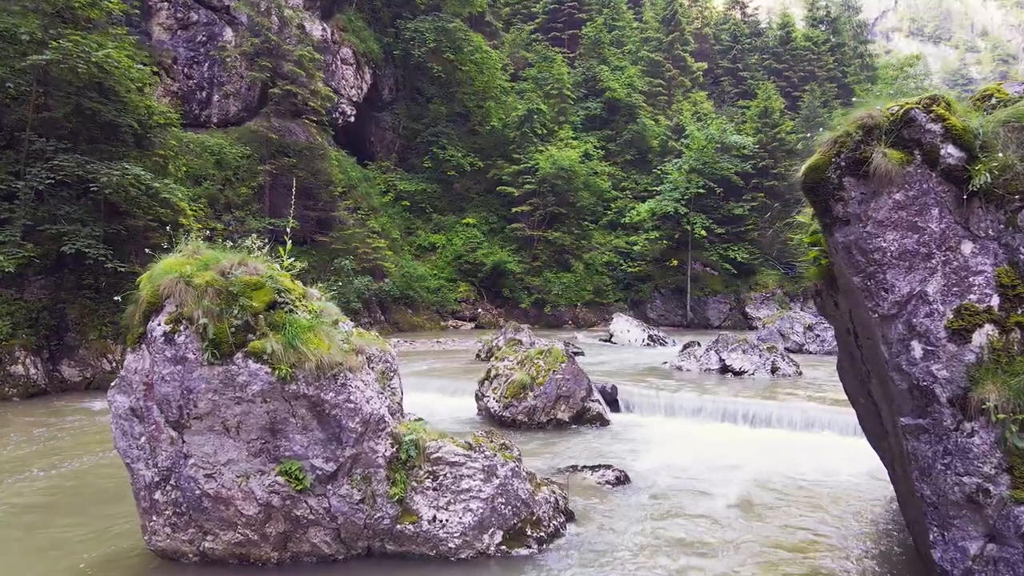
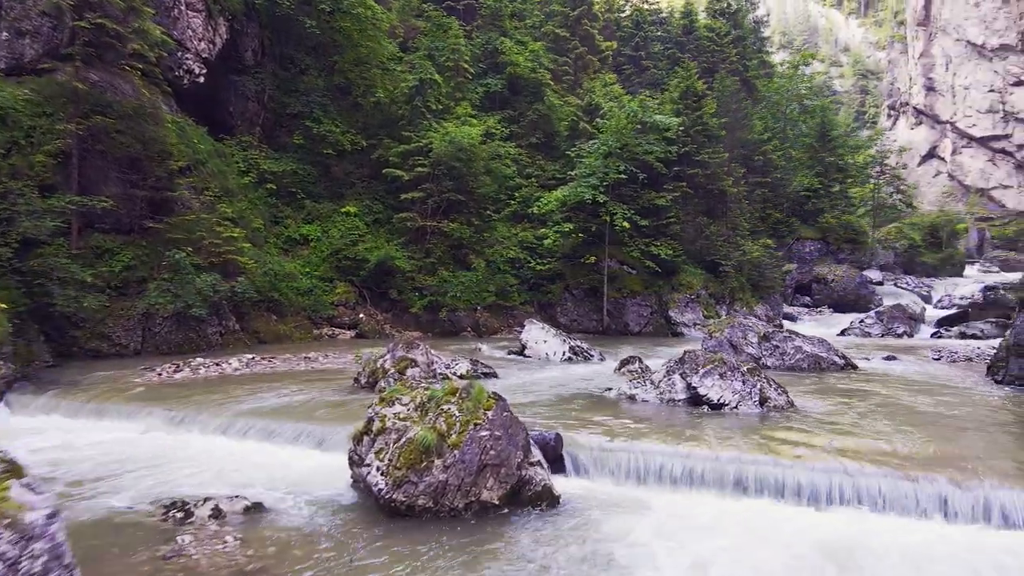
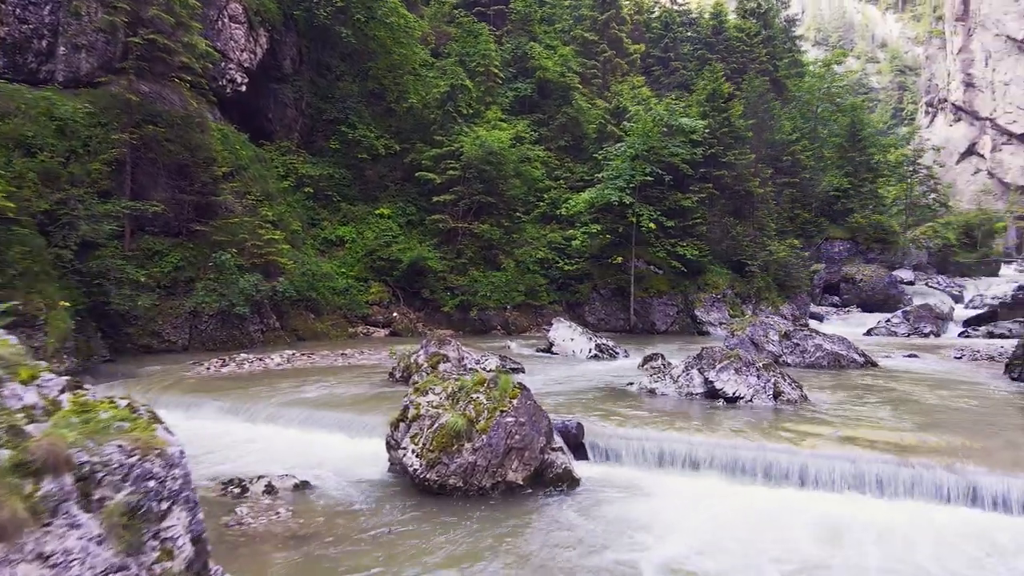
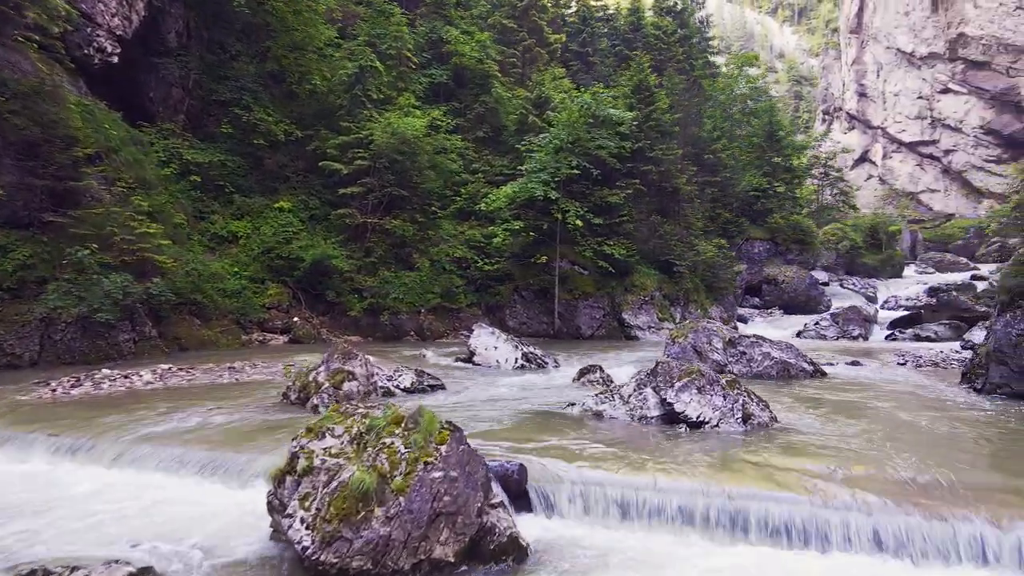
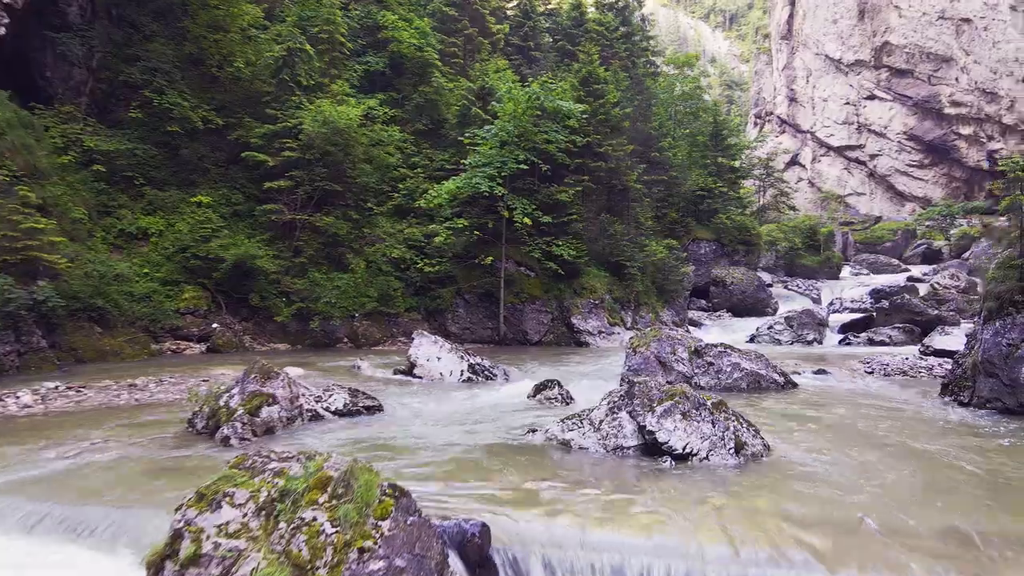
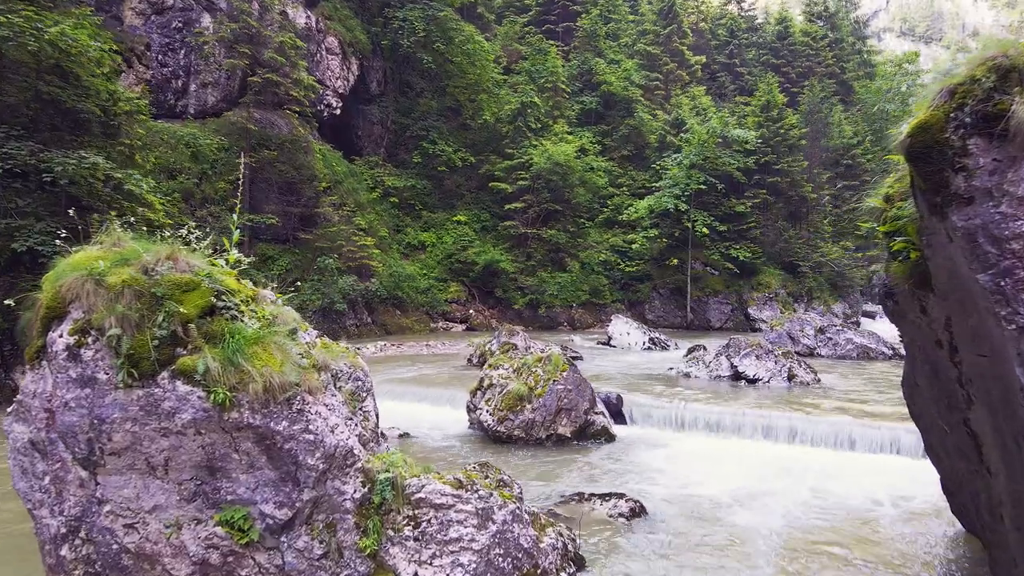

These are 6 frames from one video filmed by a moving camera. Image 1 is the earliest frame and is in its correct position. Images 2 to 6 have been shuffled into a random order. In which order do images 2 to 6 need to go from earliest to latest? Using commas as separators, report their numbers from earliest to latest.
6, 3, 2, 4, 5
